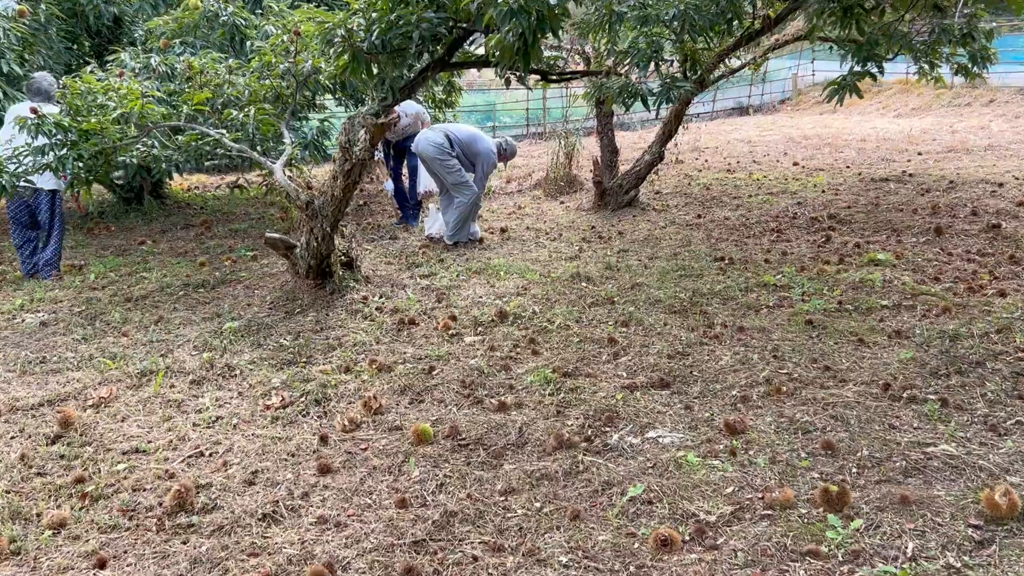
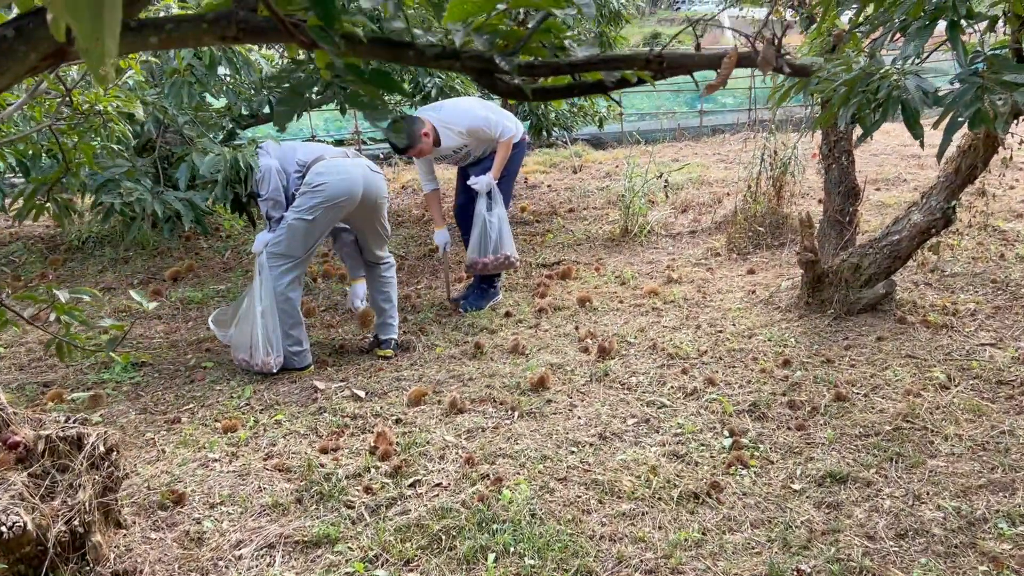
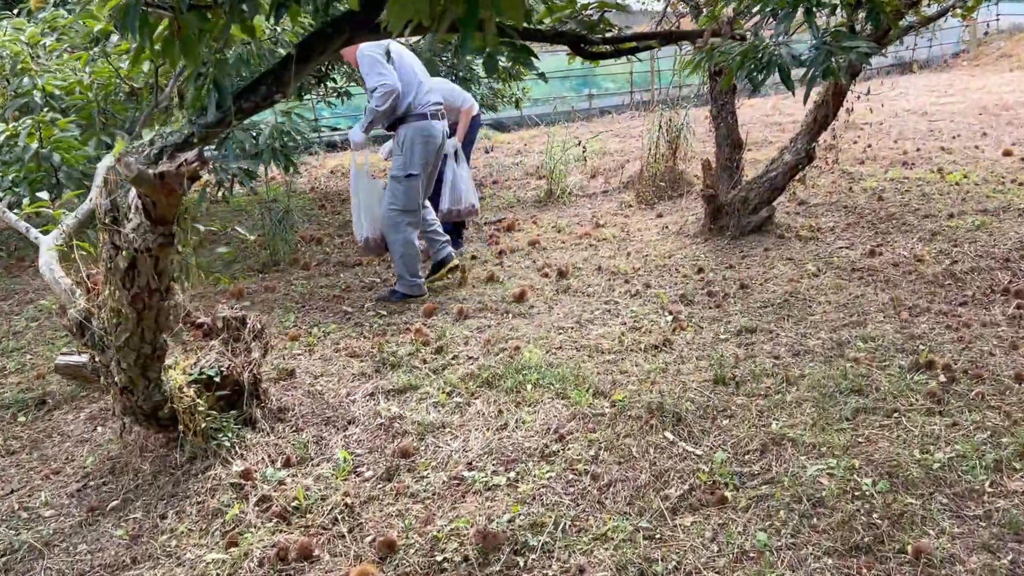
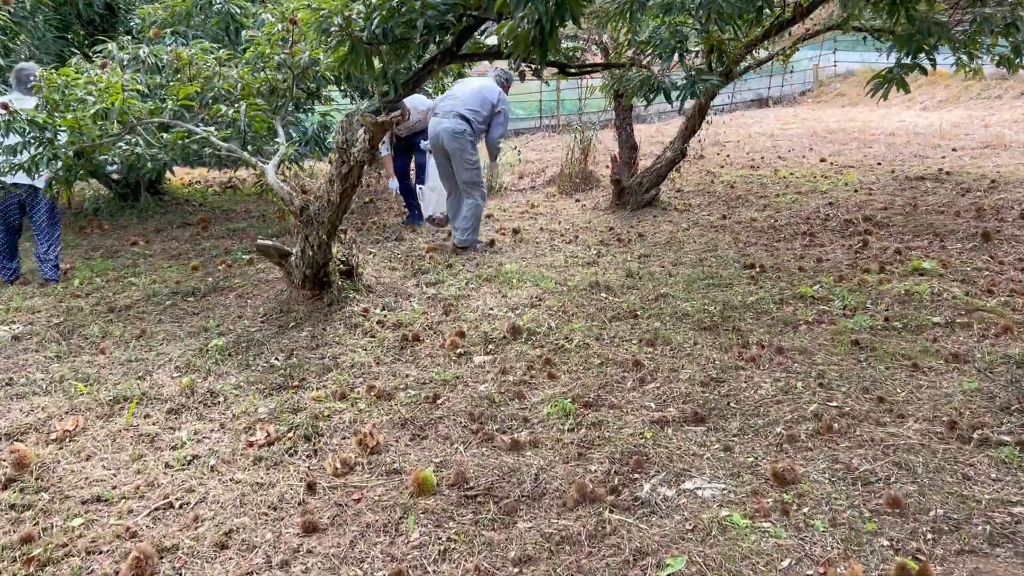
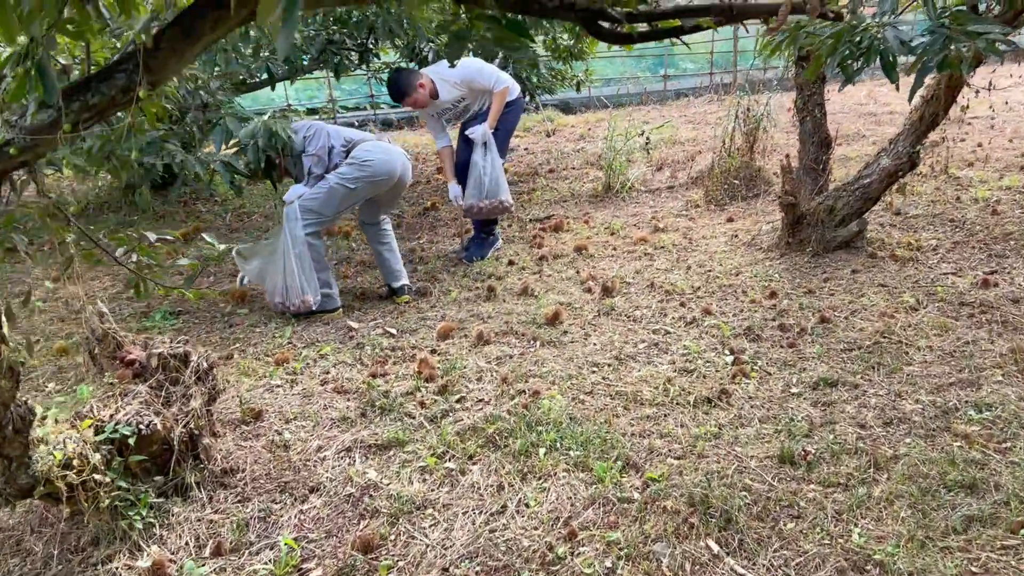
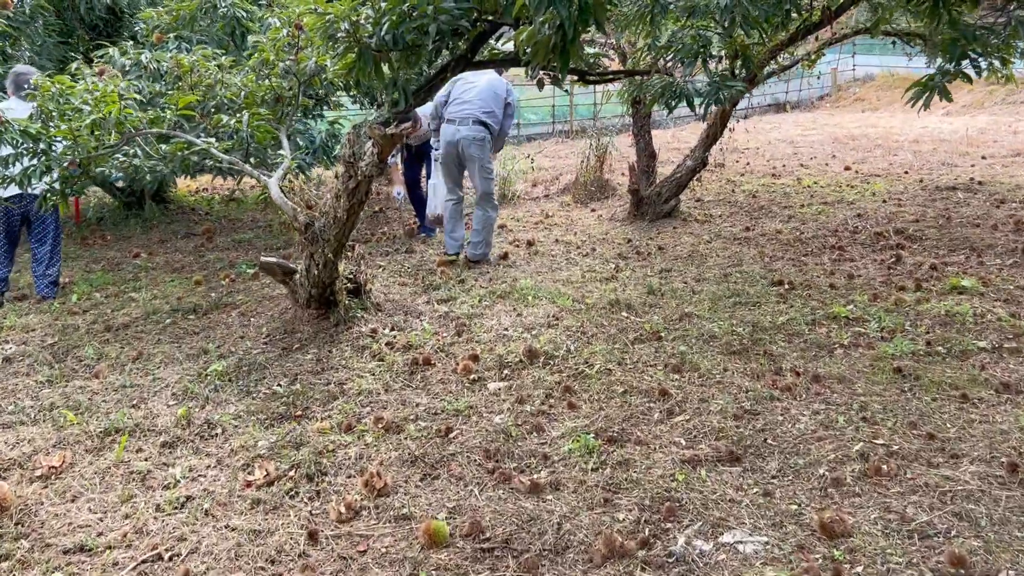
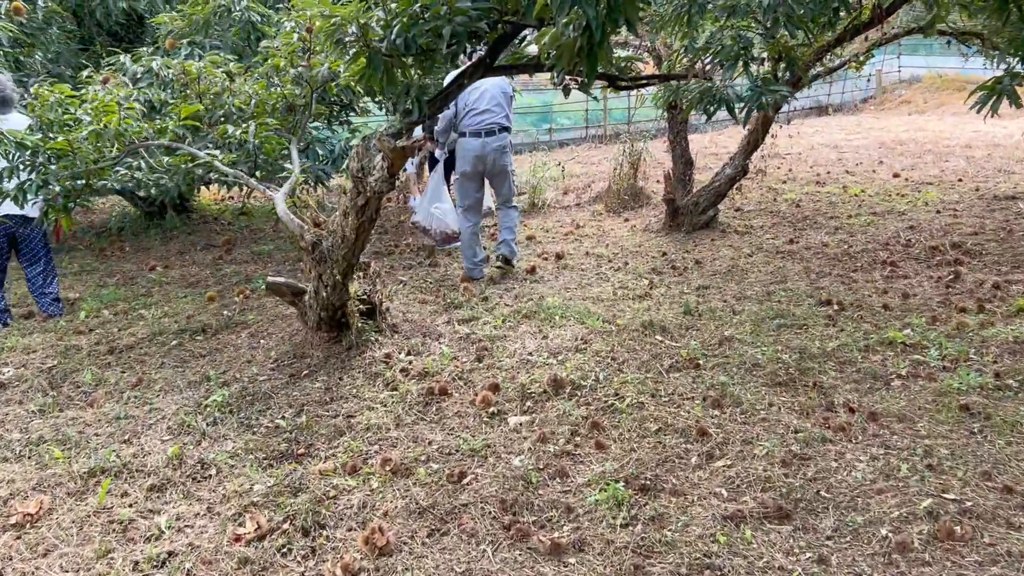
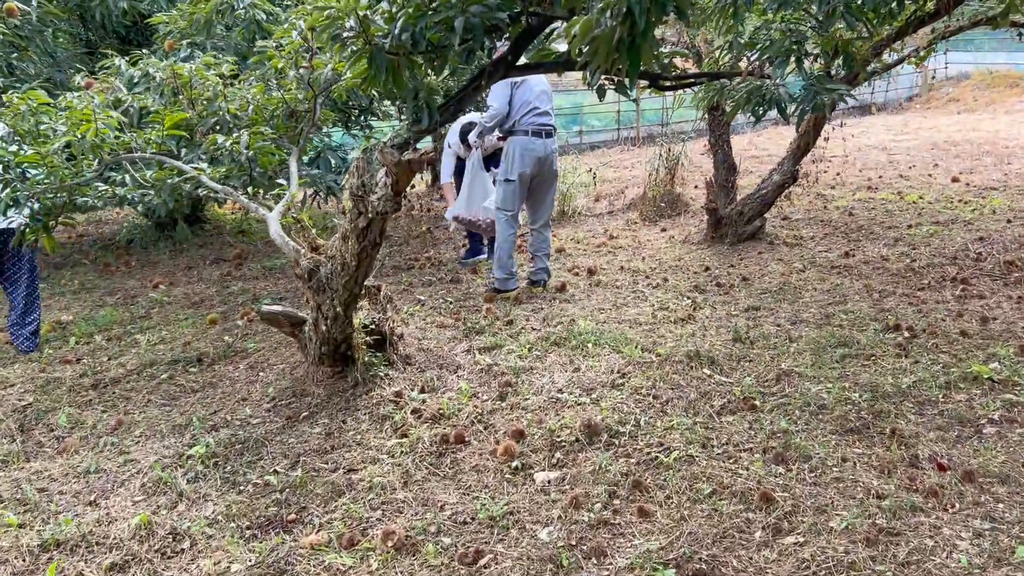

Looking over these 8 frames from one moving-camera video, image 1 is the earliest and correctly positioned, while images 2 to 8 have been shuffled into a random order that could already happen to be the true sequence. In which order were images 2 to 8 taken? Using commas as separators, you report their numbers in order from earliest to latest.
4, 6, 7, 8, 3, 5, 2
